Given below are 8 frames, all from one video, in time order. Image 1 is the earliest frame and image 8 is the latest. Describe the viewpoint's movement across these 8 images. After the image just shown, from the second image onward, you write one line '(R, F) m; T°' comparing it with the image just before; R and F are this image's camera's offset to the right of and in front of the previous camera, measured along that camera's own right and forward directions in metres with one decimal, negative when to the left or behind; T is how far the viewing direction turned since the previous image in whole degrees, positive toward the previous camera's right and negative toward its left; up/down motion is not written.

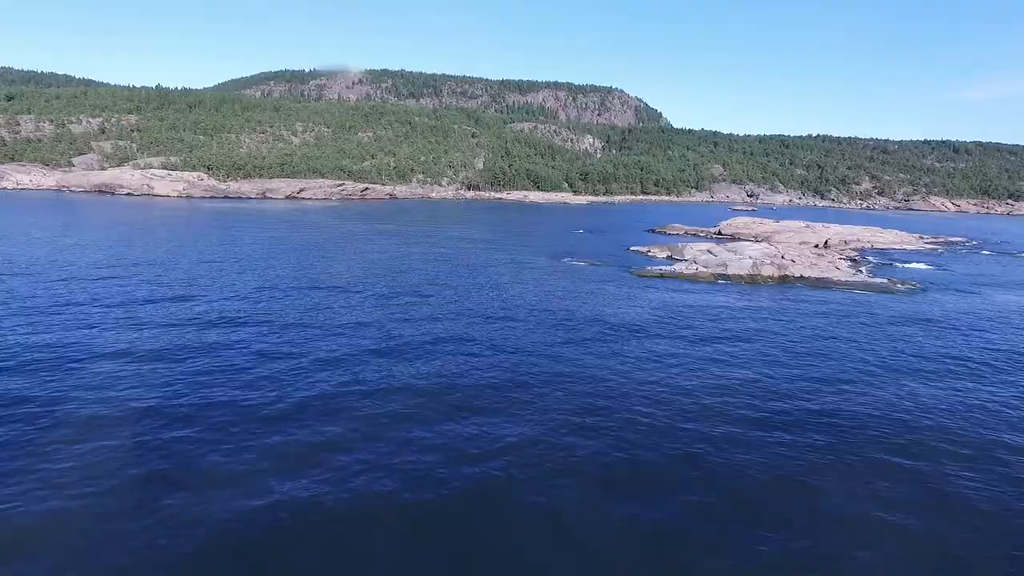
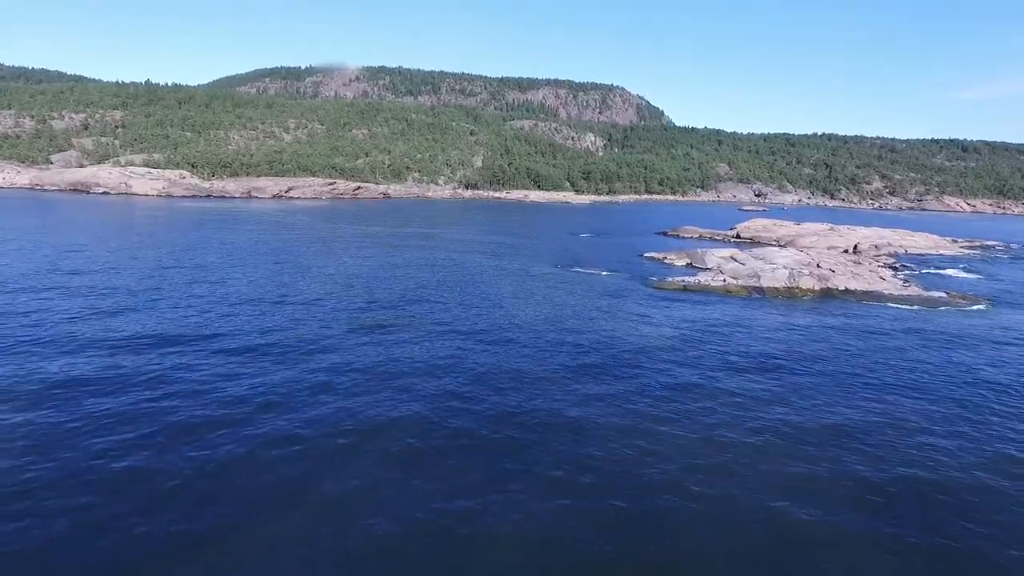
(-0.1, +5.7) m; 0°
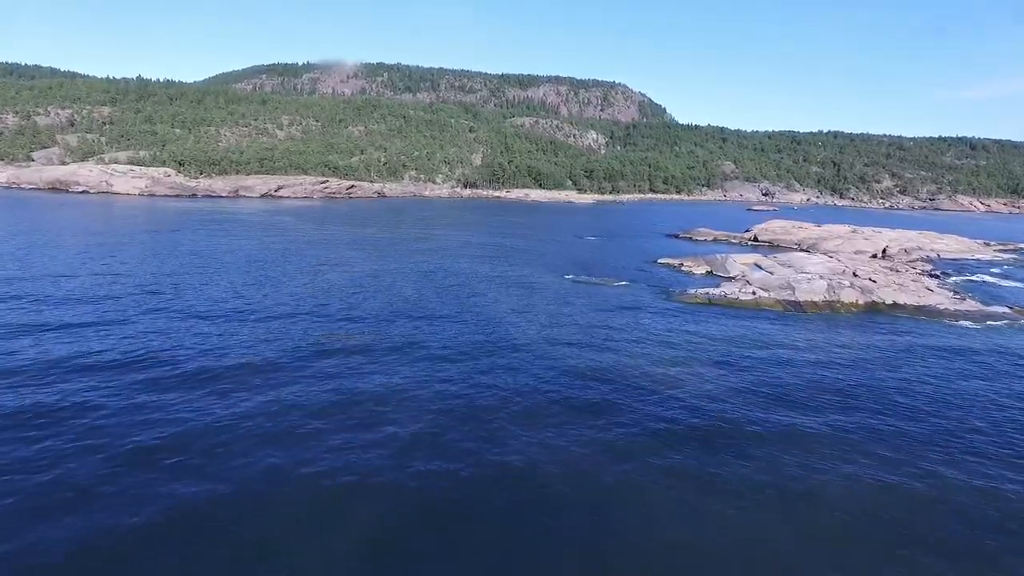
(0.0, +4.6) m; 0°
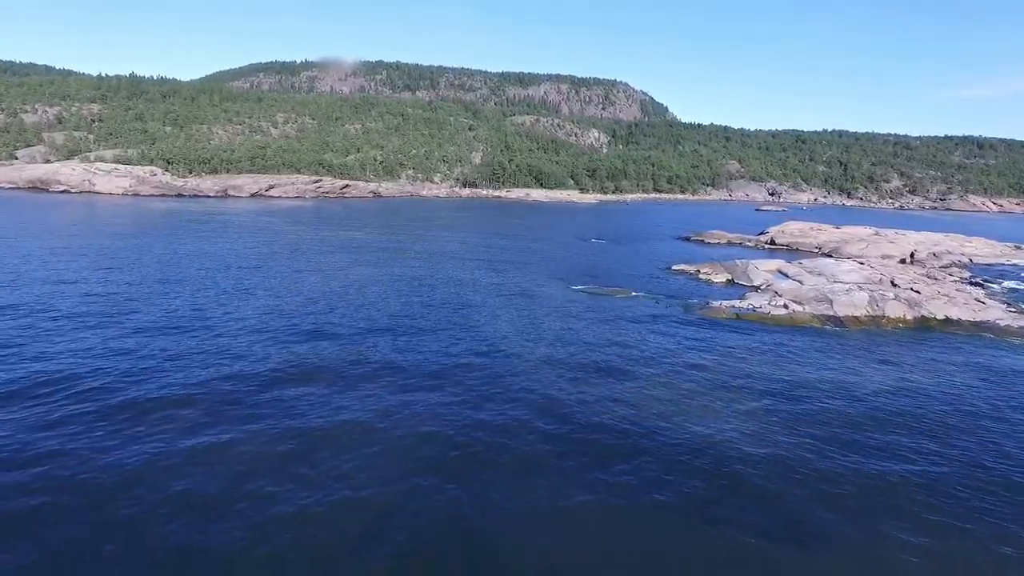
(0.0, +3.9) m; 0°
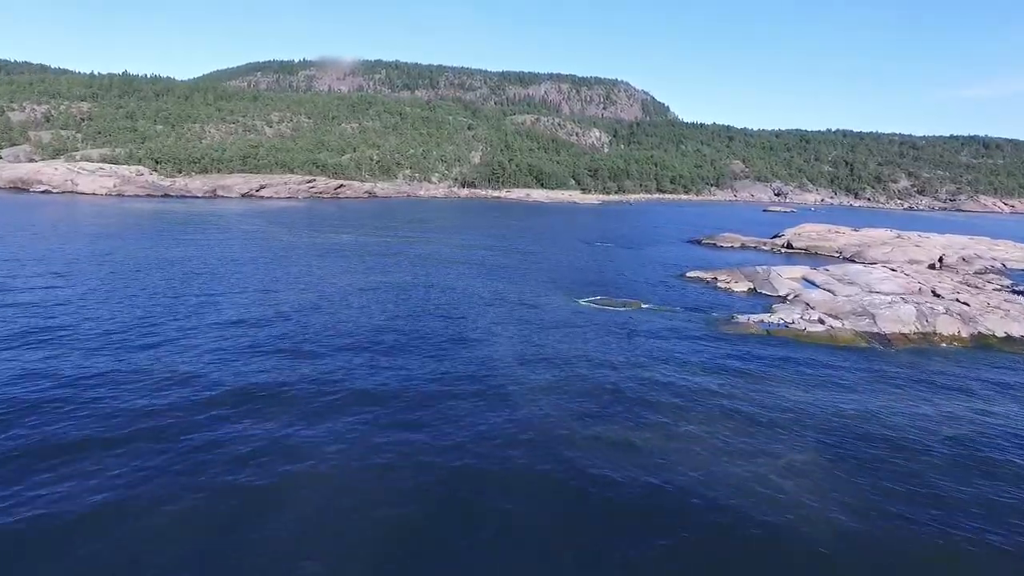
(0.0, +3.4) m; 0°
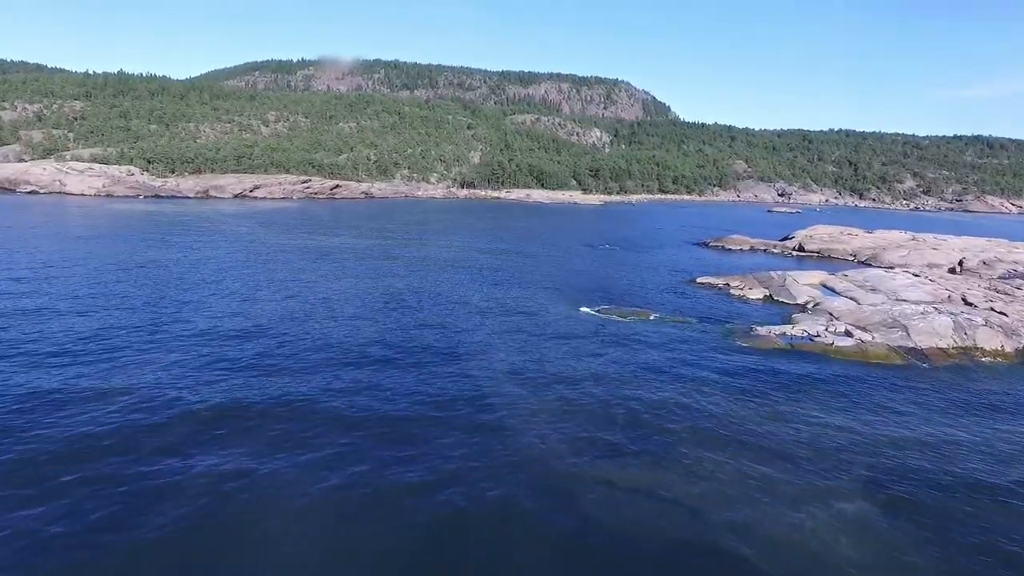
(0.0, +2.2) m; 0°
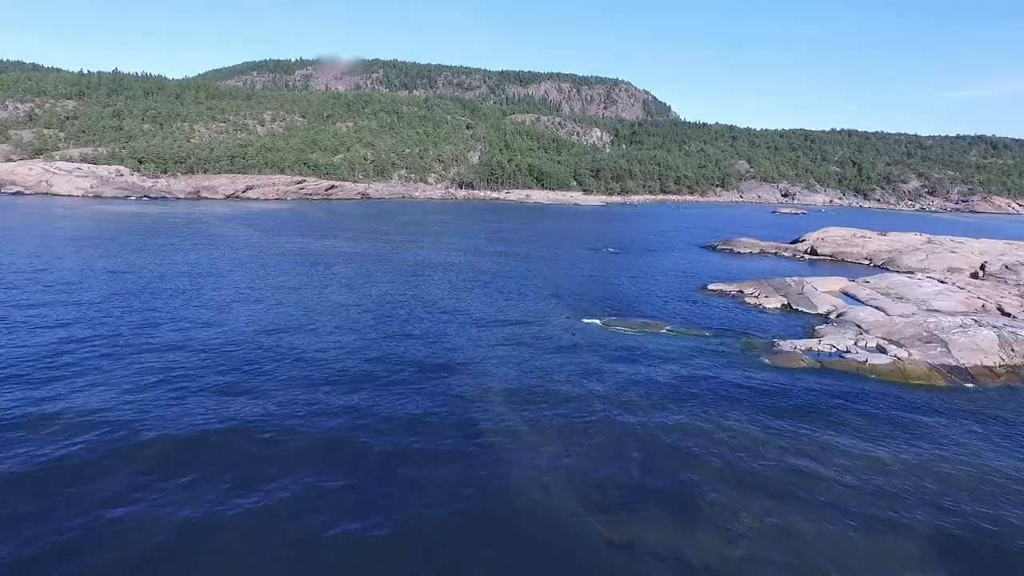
(0.0, +2.2) m; 0°
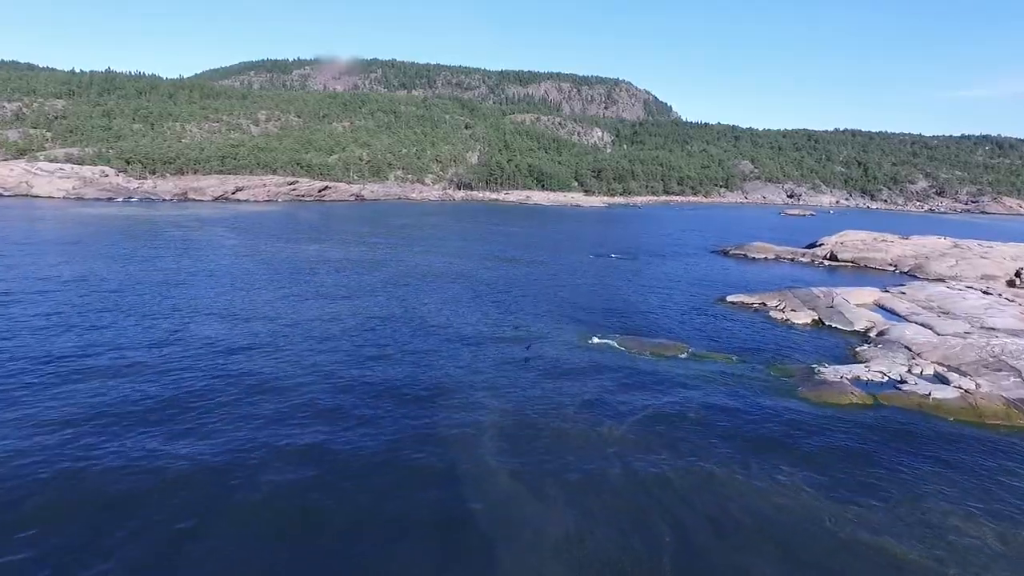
(0.0, +3.1) m; 0°
